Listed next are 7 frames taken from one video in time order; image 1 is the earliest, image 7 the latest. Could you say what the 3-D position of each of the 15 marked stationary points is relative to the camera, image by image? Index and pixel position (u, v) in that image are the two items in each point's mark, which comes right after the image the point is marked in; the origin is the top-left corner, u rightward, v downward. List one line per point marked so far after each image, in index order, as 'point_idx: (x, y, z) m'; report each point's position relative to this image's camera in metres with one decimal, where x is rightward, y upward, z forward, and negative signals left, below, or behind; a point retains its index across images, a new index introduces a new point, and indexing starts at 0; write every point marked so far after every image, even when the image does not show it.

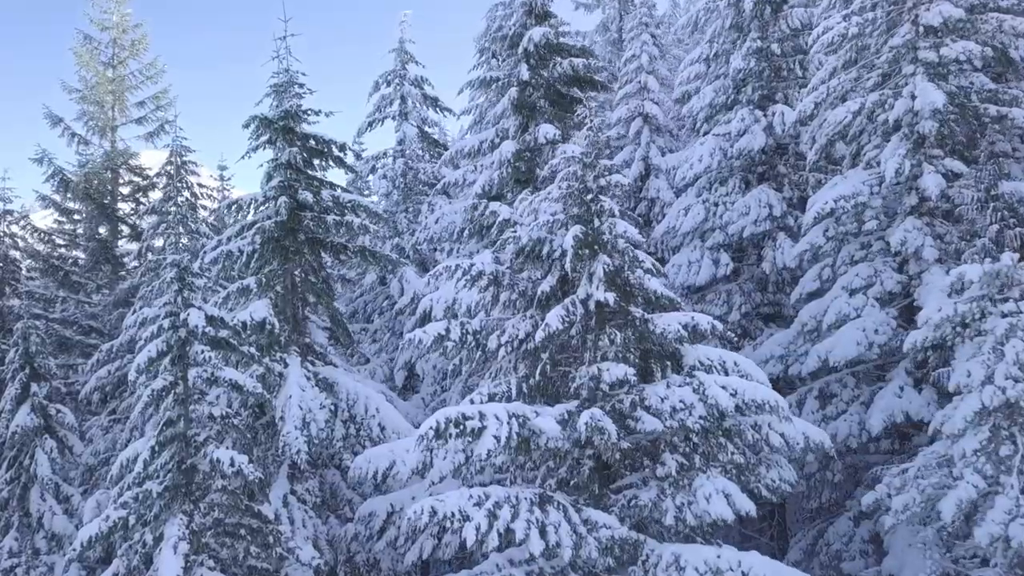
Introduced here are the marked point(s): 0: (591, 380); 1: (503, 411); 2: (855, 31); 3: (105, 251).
0: (+1.0, -1.2, +7.2) m
1: (-0.1, -1.5, +6.7) m
2: (+7.7, +5.7, +12.3) m
3: (-12.0, +1.1, +16.4) m
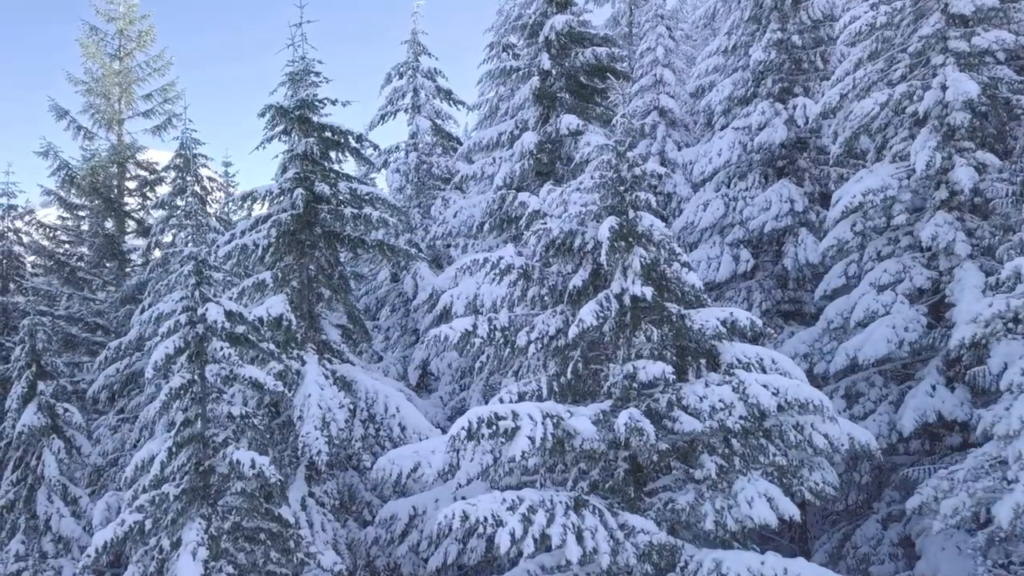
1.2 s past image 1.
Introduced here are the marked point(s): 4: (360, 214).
0: (+1.4, -1.1, +6.9) m
1: (+0.3, -1.4, +6.3) m
2: (+8.1, +5.8, +12.0) m
3: (-11.6, +1.2, +16.1) m
4: (-2.6, +1.2, +9.4) m
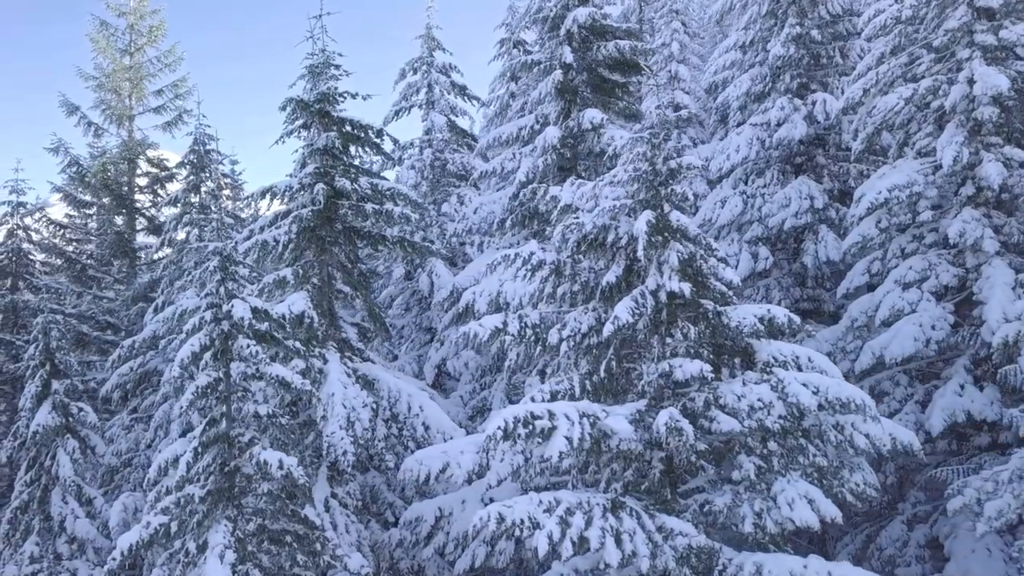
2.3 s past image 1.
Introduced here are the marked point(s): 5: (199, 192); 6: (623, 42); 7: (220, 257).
0: (+1.8, -1.1, +6.8) m
1: (+0.7, -1.4, +6.2) m
2: (+8.5, +5.9, +11.8) m
3: (-11.2, +1.3, +15.9) m
4: (-2.2, +1.3, +9.2) m
5: (-7.2, +2.2, +12.8) m
6: (+2.1, +4.6, +10.3) m
7: (-3.6, +0.4, +6.8) m
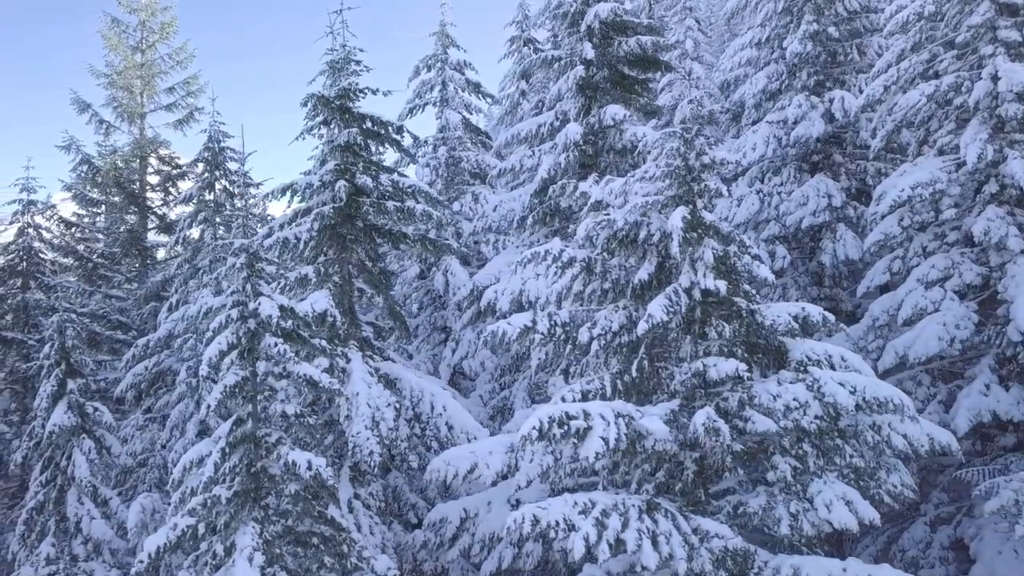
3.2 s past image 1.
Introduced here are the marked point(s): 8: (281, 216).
0: (+2.2, -1.1, +6.6) m
1: (+1.1, -1.3, +6.1) m
2: (+8.9, +5.9, +11.7) m
3: (-10.8, +1.3, +15.8) m
4: (-1.8, +1.3, +9.1) m
5: (-6.8, +2.2, +12.7) m
6: (+2.4, +4.6, +10.2) m
7: (-3.2, +0.4, +6.7) m
8: (-3.7, +1.2, +8.9) m
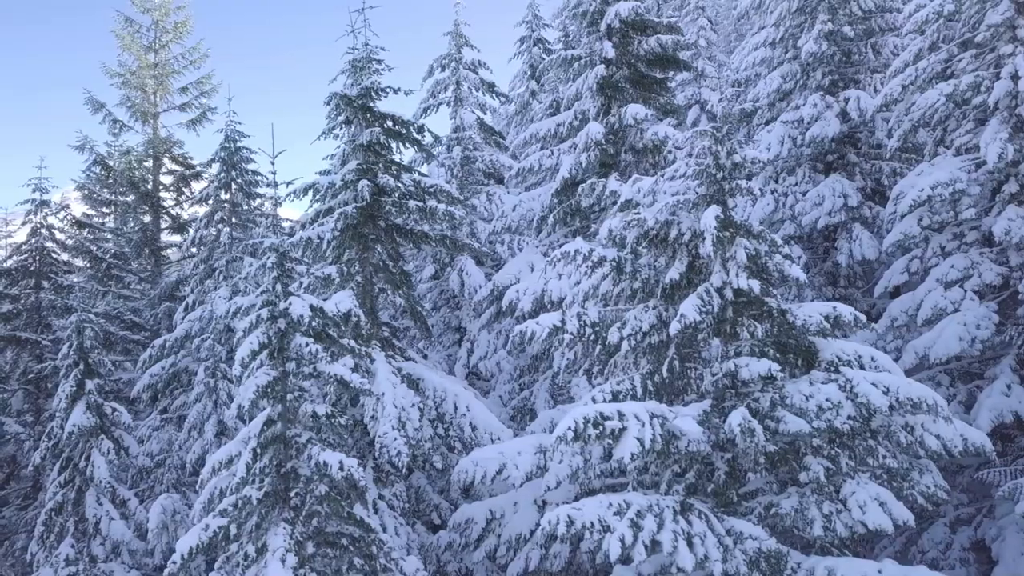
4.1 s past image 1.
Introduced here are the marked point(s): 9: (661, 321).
0: (+2.6, -1.1, +6.6) m
1: (+1.4, -1.3, +6.0) m
2: (+9.2, +5.9, +11.6) m
3: (-10.5, +1.3, +15.8) m
4: (-1.4, +1.3, +9.0) m
5: (-6.5, +2.2, +12.7) m
6: (+2.8, +4.6, +10.2) m
7: (-2.9, +0.4, +6.7) m
8: (-3.3, +1.2, +8.8) m
9: (+1.8, -0.4, +6.9) m
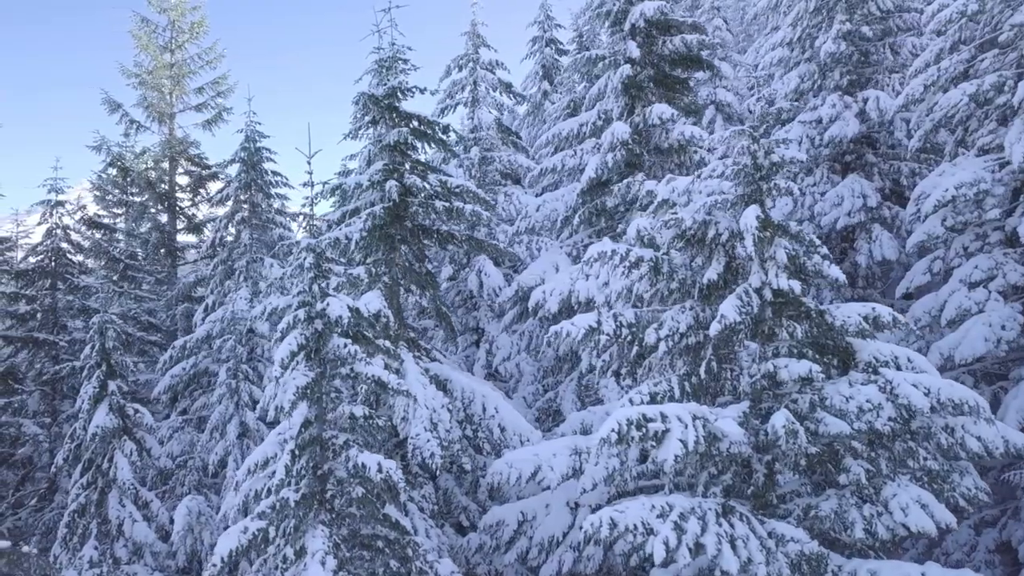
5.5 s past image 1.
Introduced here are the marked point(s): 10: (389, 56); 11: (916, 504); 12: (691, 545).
0: (+3.0, -1.1, +6.6) m
1: (+1.9, -1.3, +6.0) m
2: (+9.7, +5.9, +11.6) m
3: (-10.0, +1.3, +15.8) m
4: (-1.0, +1.3, +9.0) m
5: (-6.0, +2.2, +12.7) m
6: (+3.3, +4.6, +10.1) m
7: (-2.4, +0.4, +6.7) m
8: (-2.9, +1.1, +8.8) m
9: (+2.3, -0.4, +6.8) m
10: (-2.1, +3.9, +9.3) m
11: (+4.5, -2.4, +6.0) m
12: (+1.8, -2.6, +5.6) m
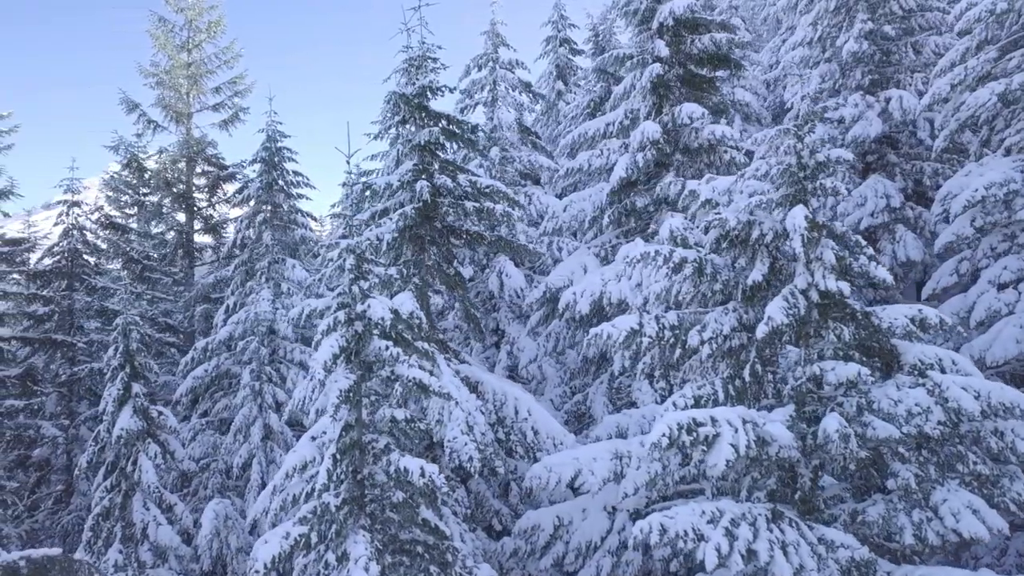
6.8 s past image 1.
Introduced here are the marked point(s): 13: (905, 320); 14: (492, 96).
0: (+3.5, -1.1, +6.5) m
1: (+2.4, -1.4, +5.9) m
2: (+10.2, +5.8, +11.5) m
3: (-9.5, +1.3, +15.7) m
4: (-0.5, +1.3, +8.9) m
5: (-5.5, +2.2, +12.6) m
6: (+3.7, +4.6, +10.0) m
7: (-1.9, +0.4, +6.6) m
8: (-2.4, +1.1, +8.7) m
9: (+2.8, -0.4, +6.7) m
10: (-1.6, +3.9, +9.2) m
11: (+4.9, -2.4, +5.9) m
12: (+2.3, -2.6, +5.5) m
13: (+4.5, -0.4, +6.3) m
14: (-0.5, +4.8, +13.9) m
